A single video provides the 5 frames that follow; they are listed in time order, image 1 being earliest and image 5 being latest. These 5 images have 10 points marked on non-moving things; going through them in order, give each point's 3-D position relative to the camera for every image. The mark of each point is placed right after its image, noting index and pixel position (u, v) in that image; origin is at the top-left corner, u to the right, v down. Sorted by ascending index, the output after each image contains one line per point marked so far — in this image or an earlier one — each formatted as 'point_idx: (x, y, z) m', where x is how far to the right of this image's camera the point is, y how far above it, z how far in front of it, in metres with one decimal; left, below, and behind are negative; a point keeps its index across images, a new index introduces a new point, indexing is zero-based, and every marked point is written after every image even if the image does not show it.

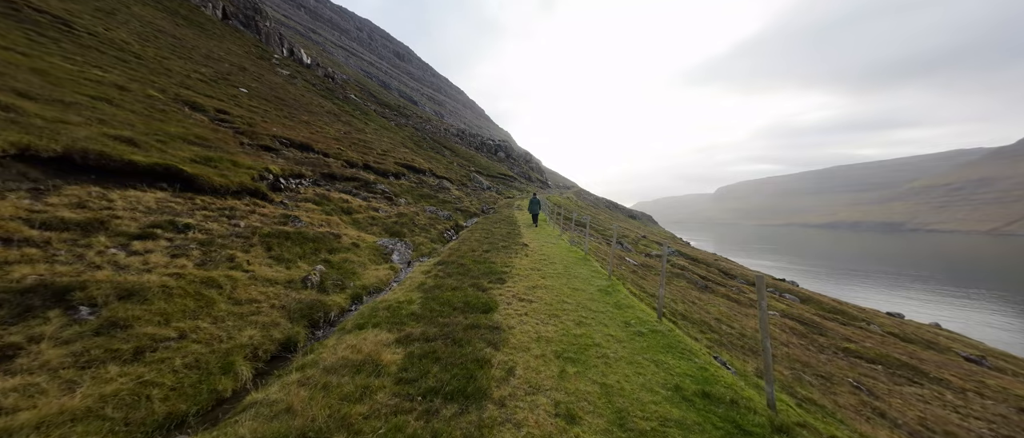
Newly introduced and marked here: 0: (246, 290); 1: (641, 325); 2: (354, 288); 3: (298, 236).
0: (-12.1, -3.3, +12.5) m
1: (+6.5, -5.3, +14.0) m
2: (-9.6, -4.1, +16.6) m
3: (-14.9, -1.2, +19.0) m
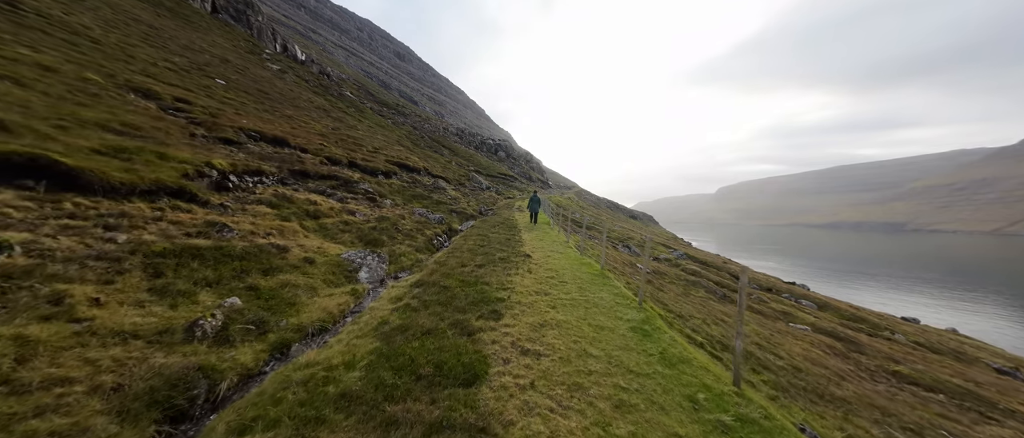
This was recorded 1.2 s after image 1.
0: (-12.1, -3.8, +7.3) m
1: (+6.5, -5.8, +8.7) m
2: (-9.6, -4.6, +11.4) m
3: (-14.9, -1.7, +13.8) m
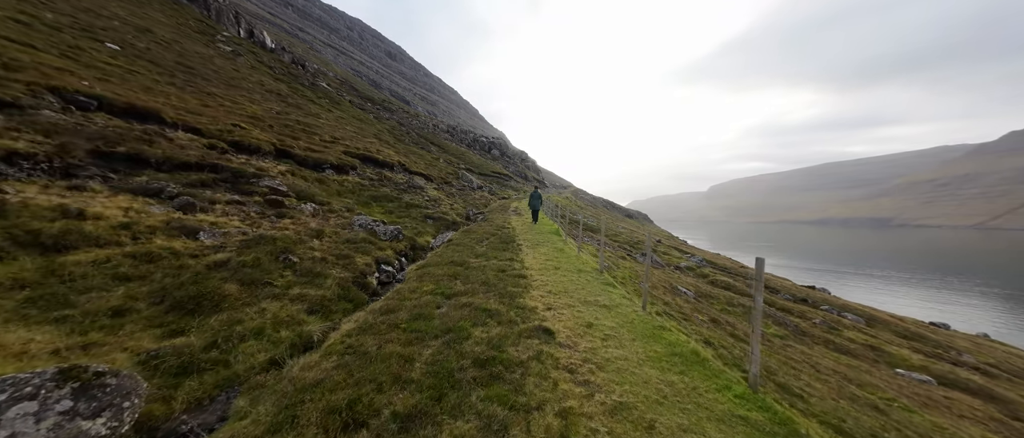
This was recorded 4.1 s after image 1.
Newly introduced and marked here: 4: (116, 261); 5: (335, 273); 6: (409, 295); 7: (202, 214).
0: (-11.9, -5.0, -6.8) m
1: (+6.7, -6.8, -5.1) m
2: (-9.5, -5.9, -2.6) m
3: (-14.9, -3.0, -0.3) m
4: (-16.4, -1.7, +11.7) m
5: (-10.2, -3.1, +16.0) m
6: (-5.0, -3.8, +13.6) m
7: (-18.5, +0.3, +16.6) m
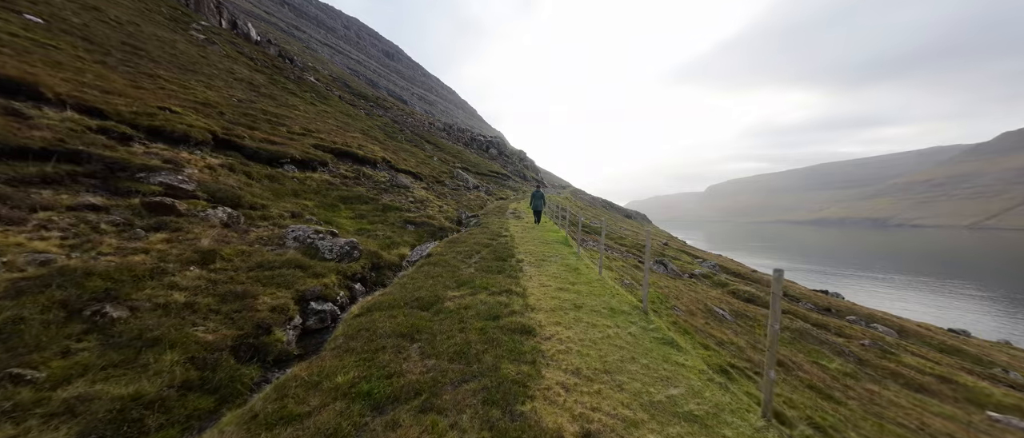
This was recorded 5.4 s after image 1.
0: (-11.9, -5.6, -13.5) m
1: (+6.7, -7.4, -11.7) m
2: (-9.5, -6.5, -9.3) m
3: (-14.9, -3.6, -7.1) m
4: (-16.5, -2.3, +4.9) m
5: (-10.3, -3.8, +9.2) m
6: (-5.1, -4.4, +6.9) m
7: (-18.6, -0.3, +9.8) m
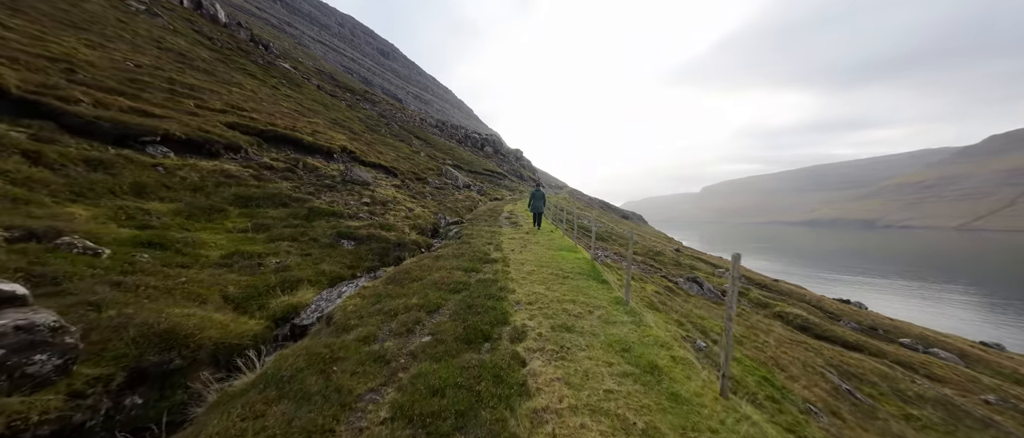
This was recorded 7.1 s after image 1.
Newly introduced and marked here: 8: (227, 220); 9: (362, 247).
0: (-11.7, -6.5, -24.6) m
1: (+6.8, -8.3, -22.6) m
2: (-9.4, -7.3, -20.4) m
3: (-14.8, -4.5, -18.2) m
4: (-16.6, -3.2, -6.3) m
5: (-10.5, -4.6, -1.9) m
6: (-5.2, -5.3, -4.1) m
7: (-18.7, -1.2, -1.4) m
8: (-18.2, 0.0, +18.3) m
9: (-10.5, -2.0, +19.3) m
